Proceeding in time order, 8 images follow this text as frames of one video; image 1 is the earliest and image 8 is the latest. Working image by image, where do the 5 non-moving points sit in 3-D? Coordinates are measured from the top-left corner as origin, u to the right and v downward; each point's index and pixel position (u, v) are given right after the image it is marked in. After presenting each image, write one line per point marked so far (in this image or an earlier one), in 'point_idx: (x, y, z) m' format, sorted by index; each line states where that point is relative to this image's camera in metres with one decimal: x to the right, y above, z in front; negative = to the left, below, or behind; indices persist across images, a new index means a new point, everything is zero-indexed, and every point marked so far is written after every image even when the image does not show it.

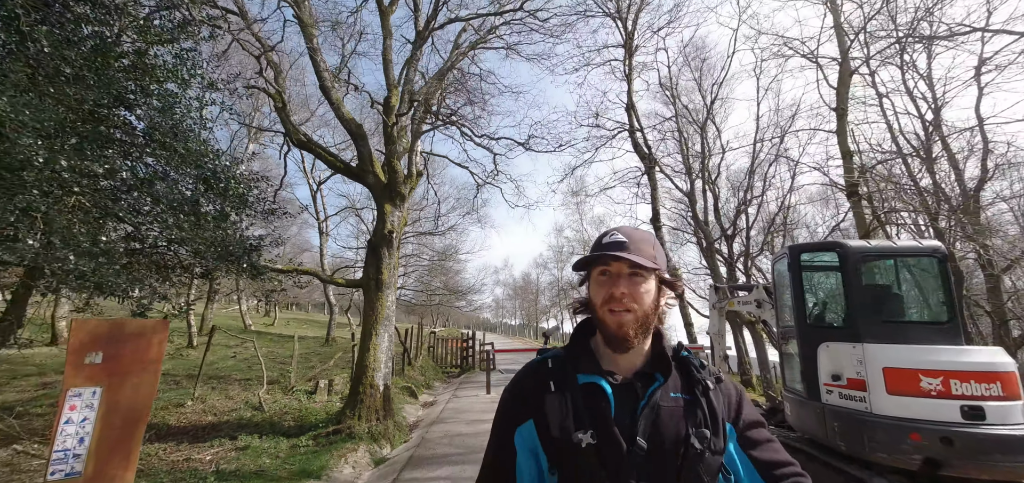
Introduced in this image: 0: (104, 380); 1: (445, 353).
0: (-3.6, -1.2, +3.5) m
1: (-2.8, -4.6, +16.8) m
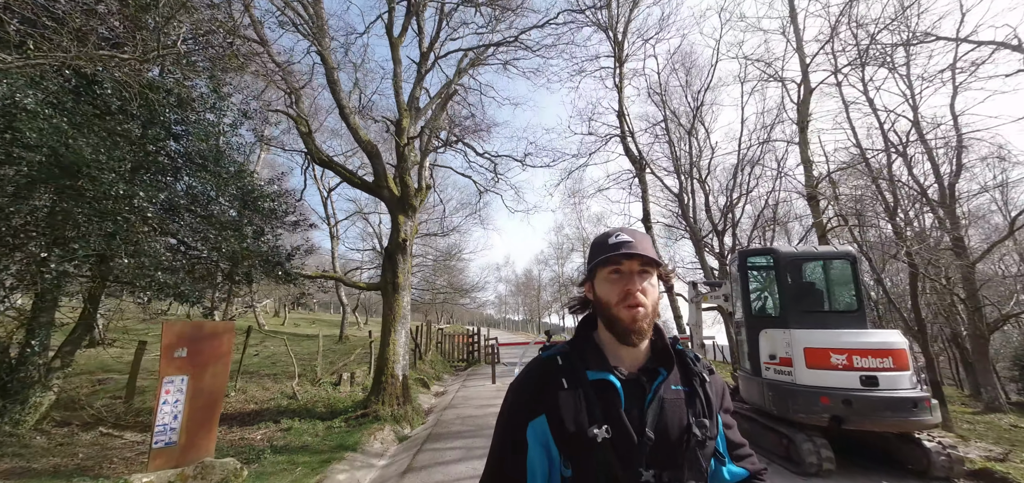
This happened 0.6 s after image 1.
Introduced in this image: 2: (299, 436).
0: (-3.6, -1.4, +4.4) m
1: (-2.7, -4.7, +17.7) m
2: (-3.1, -2.8, +5.9) m
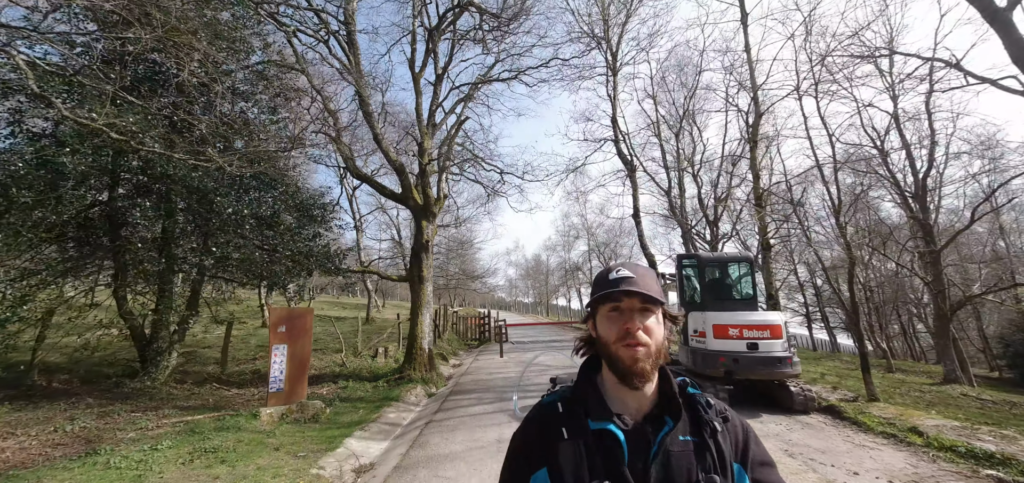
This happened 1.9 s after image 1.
0: (-3.6, -1.6, +6.4) m
1: (-2.3, -4.3, +19.8) m
2: (-3.1, -2.9, +7.9) m
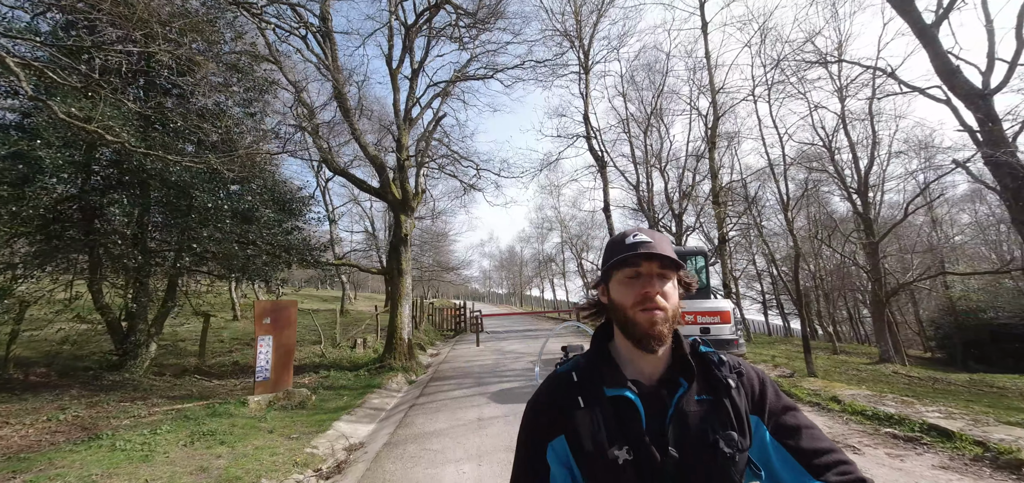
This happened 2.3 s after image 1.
0: (-4.0, -1.5, +6.6) m
1: (-3.5, -3.9, +20.1) m
2: (-3.5, -2.8, +8.2) m
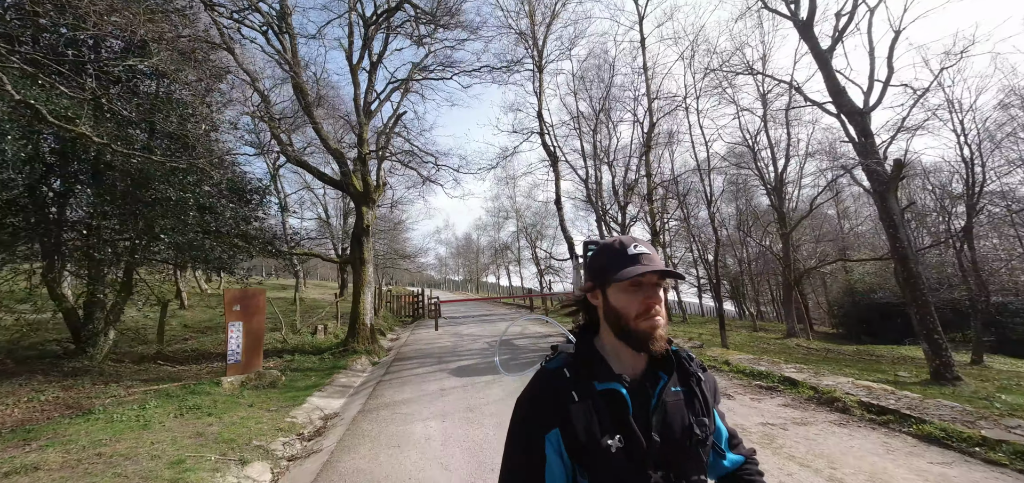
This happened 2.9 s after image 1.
0: (-4.7, -1.3, +7.0) m
1: (-5.8, -3.3, +20.6) m
2: (-4.5, -2.6, +8.7) m
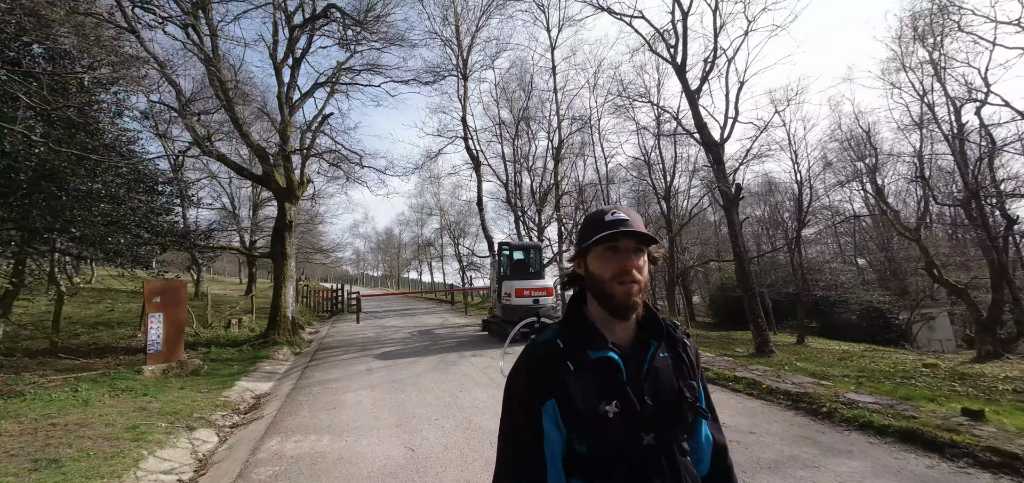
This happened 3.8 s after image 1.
0: (-6.3, -1.2, +7.2) m
1: (-10.0, -3.0, +20.3) m
2: (-6.4, -2.5, +8.9) m
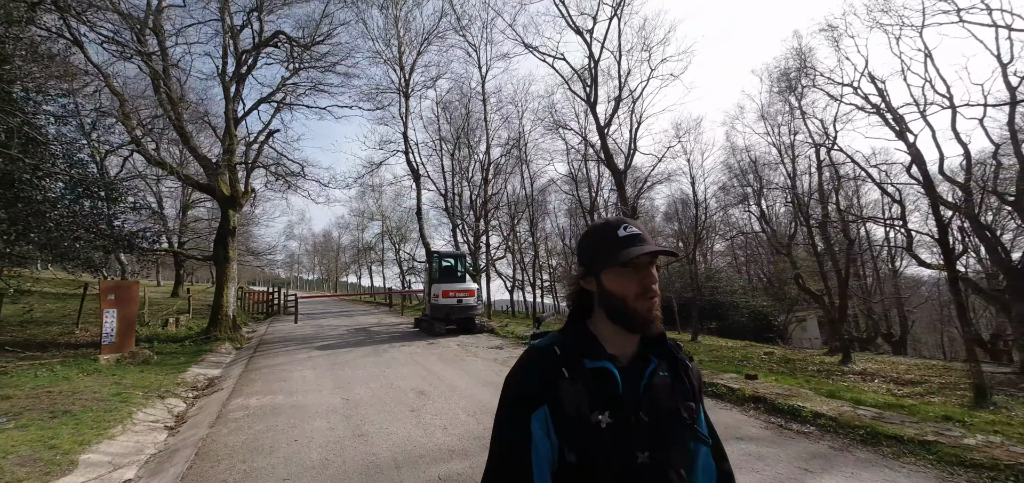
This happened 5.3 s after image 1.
0: (-8.0, -1.3, +8.0) m
1: (-13.4, -3.2, +20.5) m
2: (-8.3, -2.6, +9.7) m
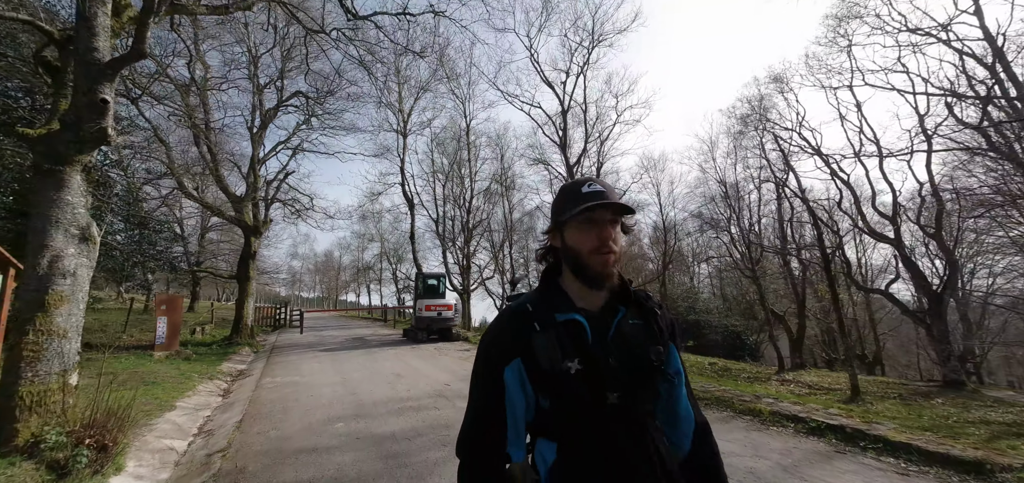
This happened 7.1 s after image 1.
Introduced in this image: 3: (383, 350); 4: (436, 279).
0: (-8.9, -1.9, +10.3) m
1: (-14.3, -4.3, +22.7) m
2: (-9.3, -3.2, +11.9) m
3: (-3.9, -3.2, +12.0) m
4: (-2.8, -1.4, +14.7) m
